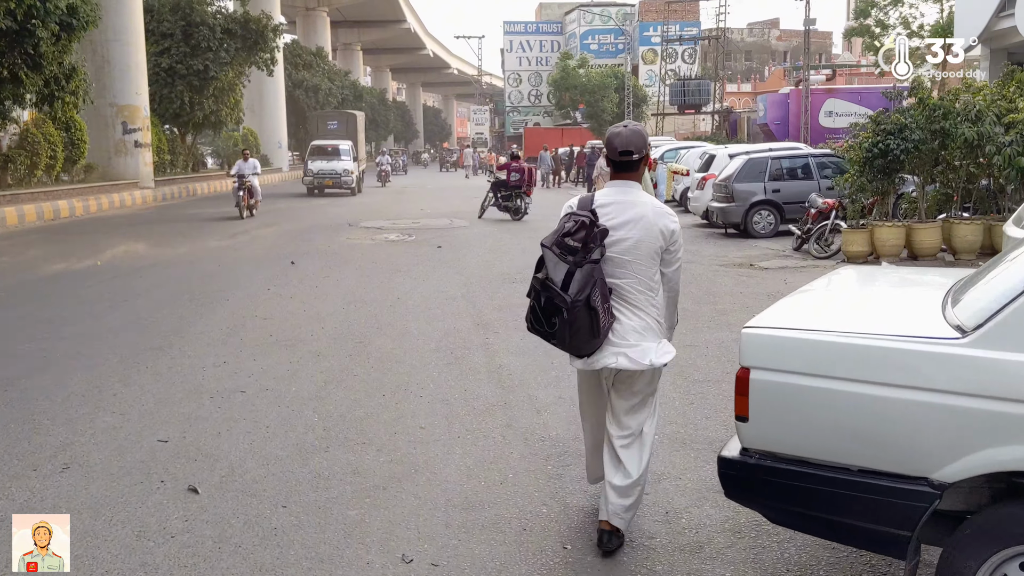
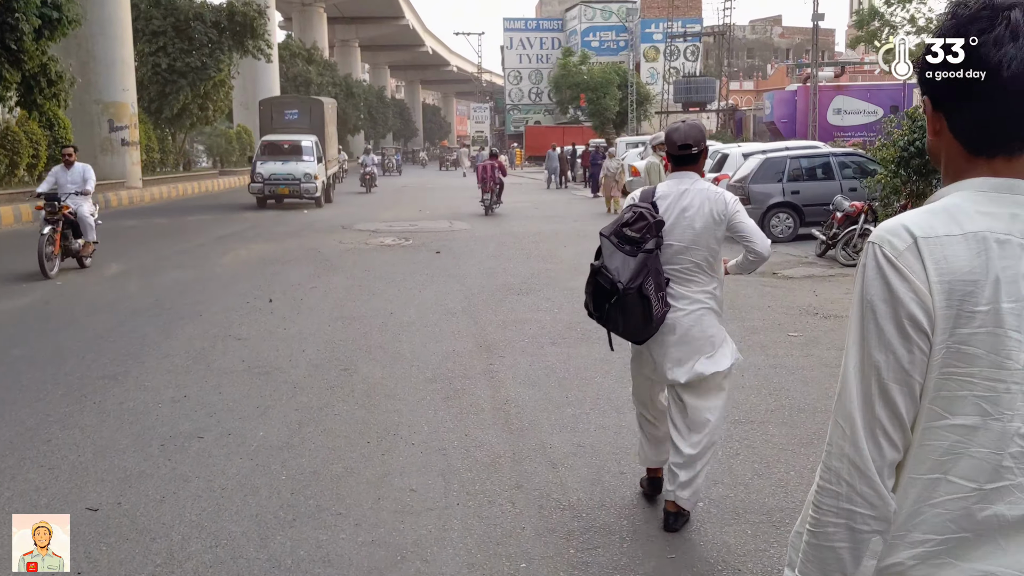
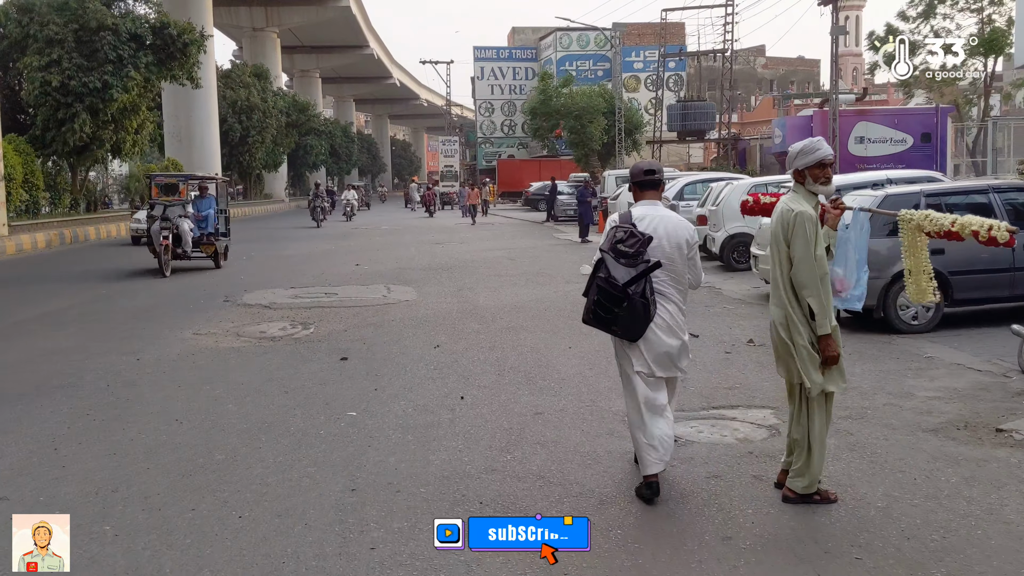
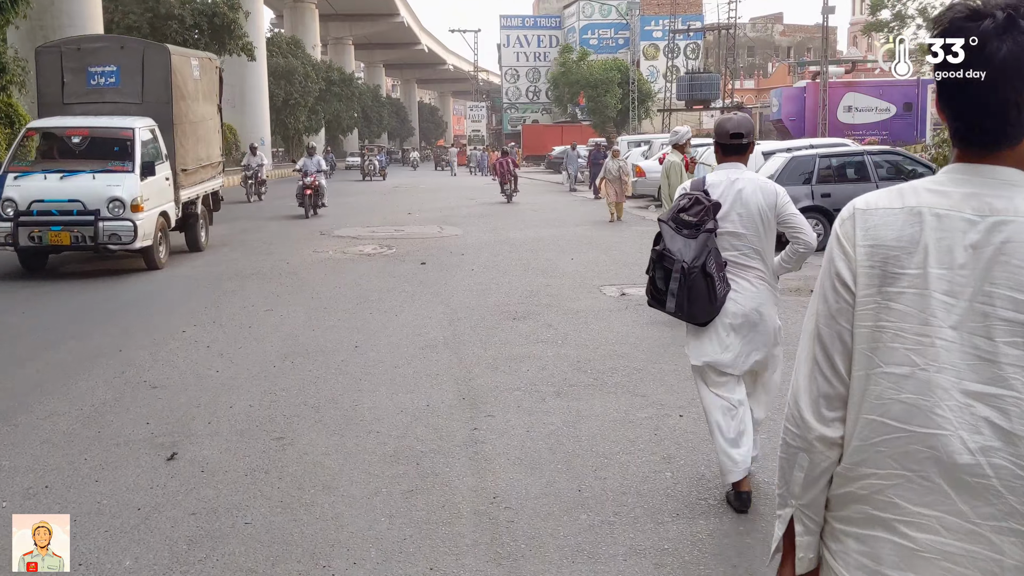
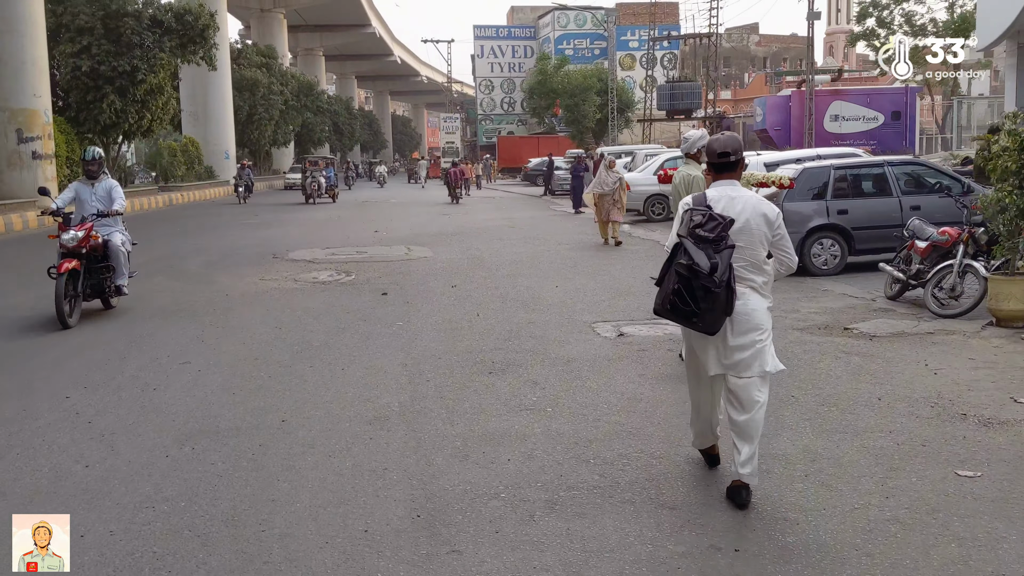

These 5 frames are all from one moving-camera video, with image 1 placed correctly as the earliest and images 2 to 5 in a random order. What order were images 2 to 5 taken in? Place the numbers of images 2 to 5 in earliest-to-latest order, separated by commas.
2, 4, 5, 3
